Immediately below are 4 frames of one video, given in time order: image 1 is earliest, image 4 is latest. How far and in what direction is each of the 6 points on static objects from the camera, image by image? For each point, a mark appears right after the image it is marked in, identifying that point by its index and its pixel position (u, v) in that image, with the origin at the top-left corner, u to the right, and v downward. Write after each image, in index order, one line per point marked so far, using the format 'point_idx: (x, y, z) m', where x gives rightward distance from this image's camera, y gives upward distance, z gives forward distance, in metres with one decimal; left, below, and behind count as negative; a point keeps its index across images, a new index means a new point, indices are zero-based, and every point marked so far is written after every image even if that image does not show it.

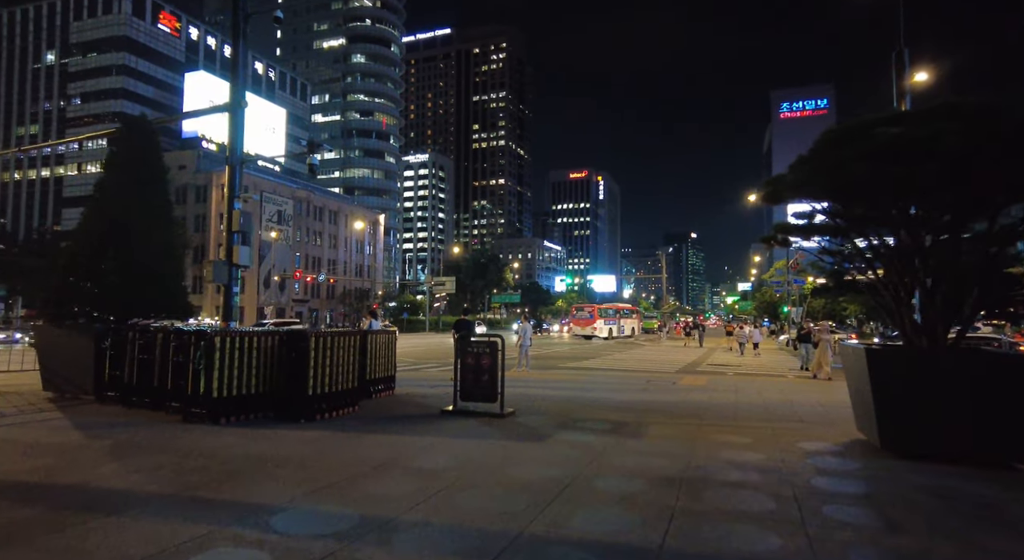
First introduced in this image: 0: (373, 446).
0: (-1.7, -2.0, +7.5) m
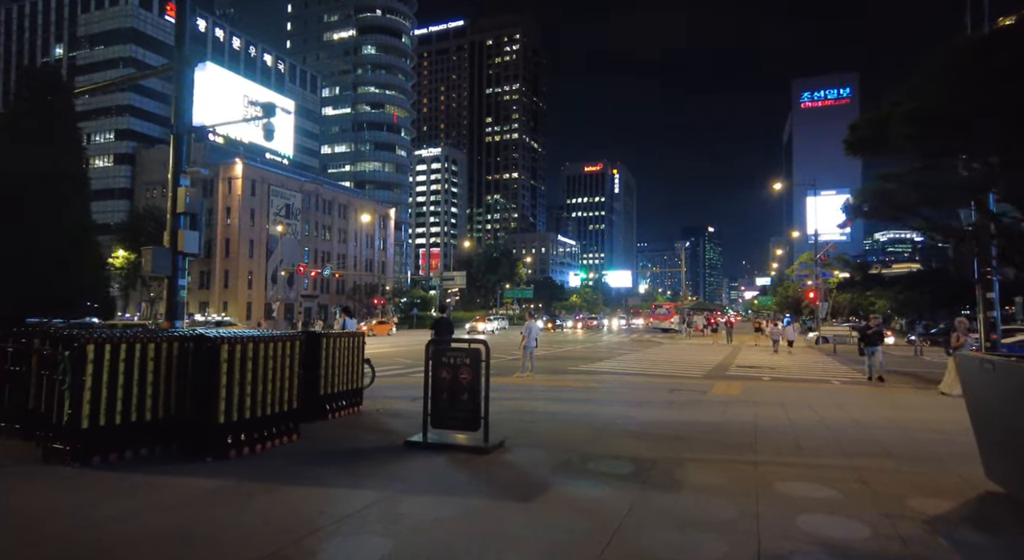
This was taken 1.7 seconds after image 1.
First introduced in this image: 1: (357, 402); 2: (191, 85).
0: (-1.8, -1.8, +5.1) m
1: (-2.4, -1.9, +9.8) m
2: (-6.4, +3.8, +12.5) m
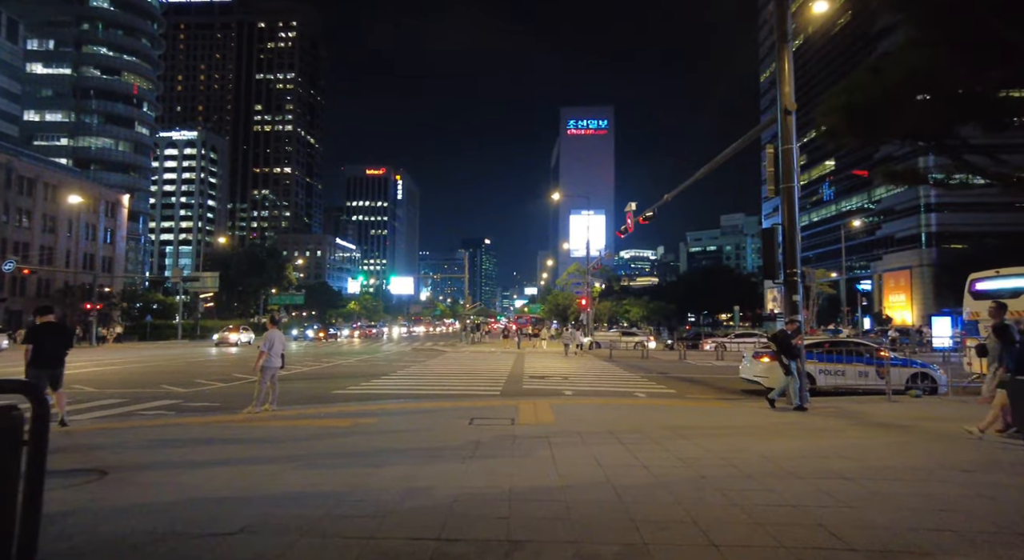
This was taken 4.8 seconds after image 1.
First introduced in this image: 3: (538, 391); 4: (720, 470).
0: (-2.7, -1.5, 0.0) m
1: (-4.8, -1.6, +4.2) m
2: (-9.4, +4.2, +5.5) m
3: (+0.7, -3.0, +16.8) m
4: (+2.4, -2.1, +7.2) m
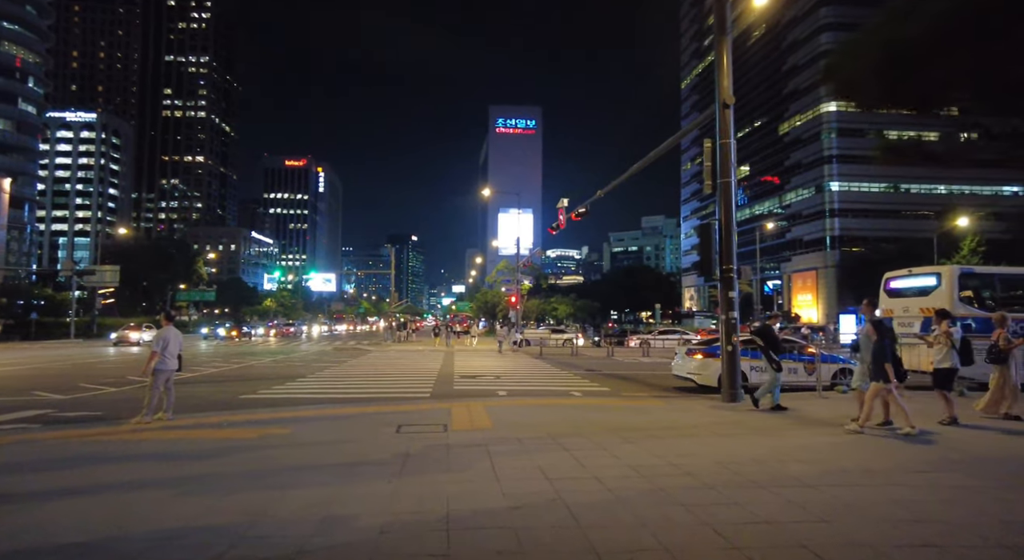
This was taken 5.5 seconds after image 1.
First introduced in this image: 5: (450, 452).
0: (-2.5, -1.4, -1.2) m
1: (-5.1, -1.5, +2.7) m
2: (-9.7, +4.3, +3.5) m
3: (-1.1, -2.8, +15.9) m
4: (+1.7, -2.0, +6.5) m
5: (-0.7, -2.1, +7.8) m
